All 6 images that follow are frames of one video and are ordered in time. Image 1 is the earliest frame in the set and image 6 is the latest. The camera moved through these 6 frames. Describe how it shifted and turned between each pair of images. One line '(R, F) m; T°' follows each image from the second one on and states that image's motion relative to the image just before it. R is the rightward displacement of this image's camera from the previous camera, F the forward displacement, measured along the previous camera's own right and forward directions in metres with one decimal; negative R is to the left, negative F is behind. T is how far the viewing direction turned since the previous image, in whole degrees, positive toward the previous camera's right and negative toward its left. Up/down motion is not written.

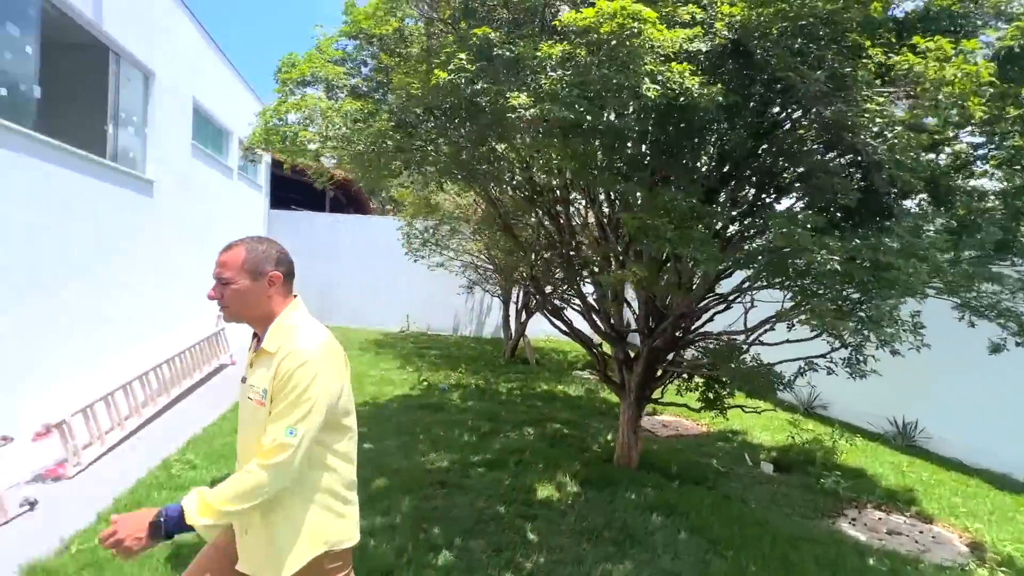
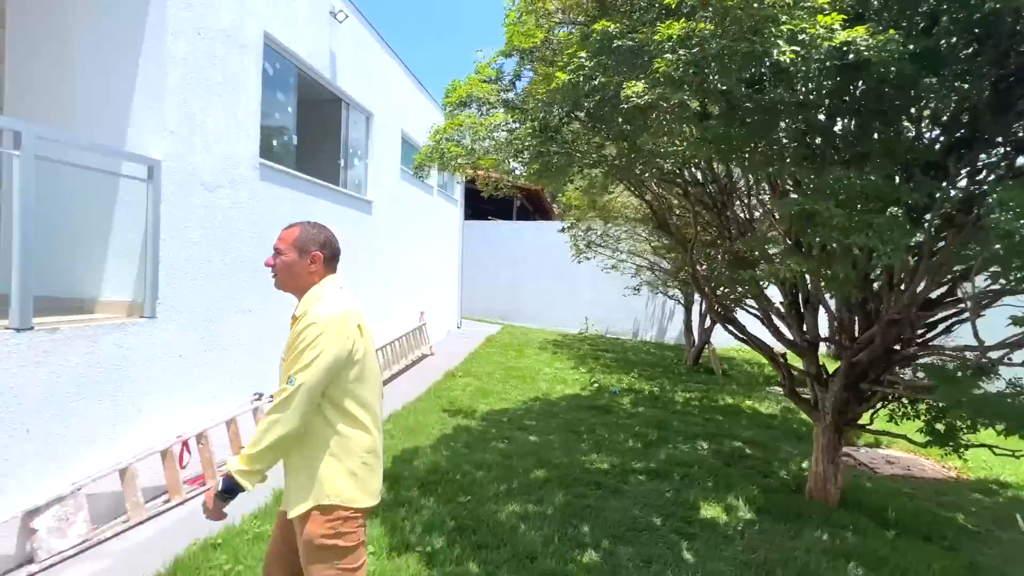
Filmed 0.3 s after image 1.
(+0.4, +0.1) m; -23°
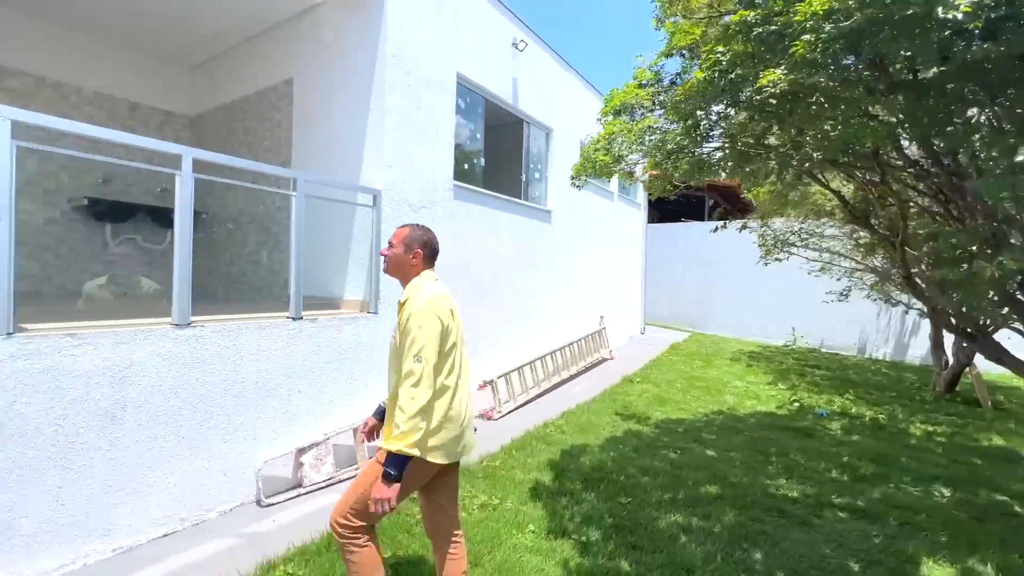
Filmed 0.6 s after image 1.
(+0.4, -0.1) m; -24°
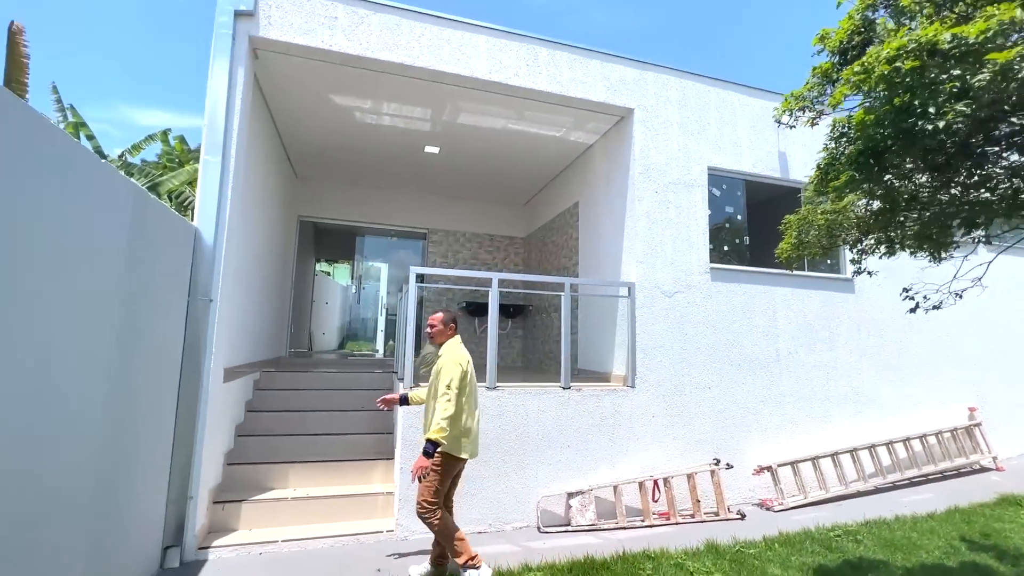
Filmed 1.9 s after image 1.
(+1.3, -0.4) m; -41°
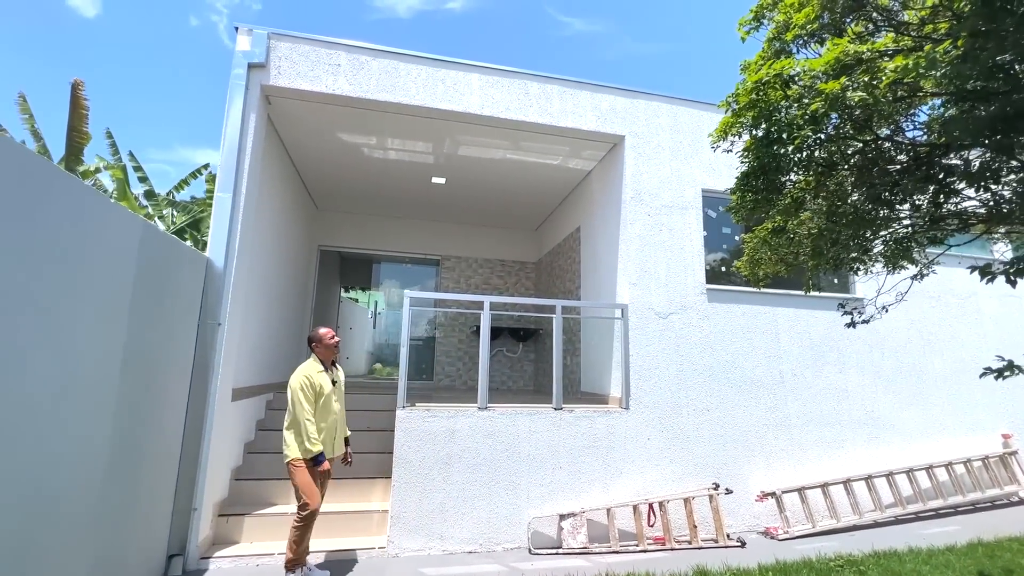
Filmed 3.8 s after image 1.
(+0.5, -0.1) m; -4°
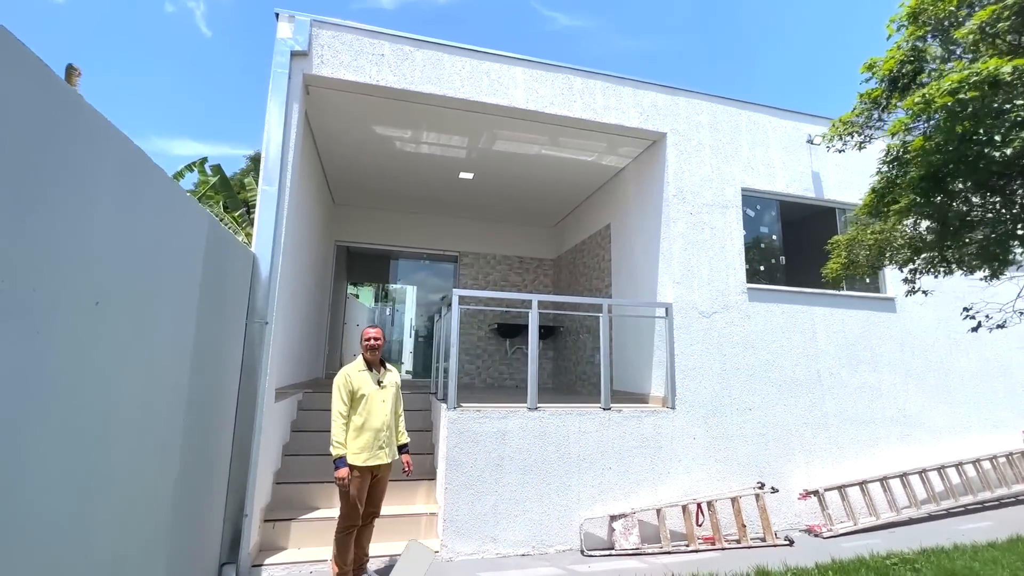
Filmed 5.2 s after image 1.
(-0.6, +0.1) m; +2°
